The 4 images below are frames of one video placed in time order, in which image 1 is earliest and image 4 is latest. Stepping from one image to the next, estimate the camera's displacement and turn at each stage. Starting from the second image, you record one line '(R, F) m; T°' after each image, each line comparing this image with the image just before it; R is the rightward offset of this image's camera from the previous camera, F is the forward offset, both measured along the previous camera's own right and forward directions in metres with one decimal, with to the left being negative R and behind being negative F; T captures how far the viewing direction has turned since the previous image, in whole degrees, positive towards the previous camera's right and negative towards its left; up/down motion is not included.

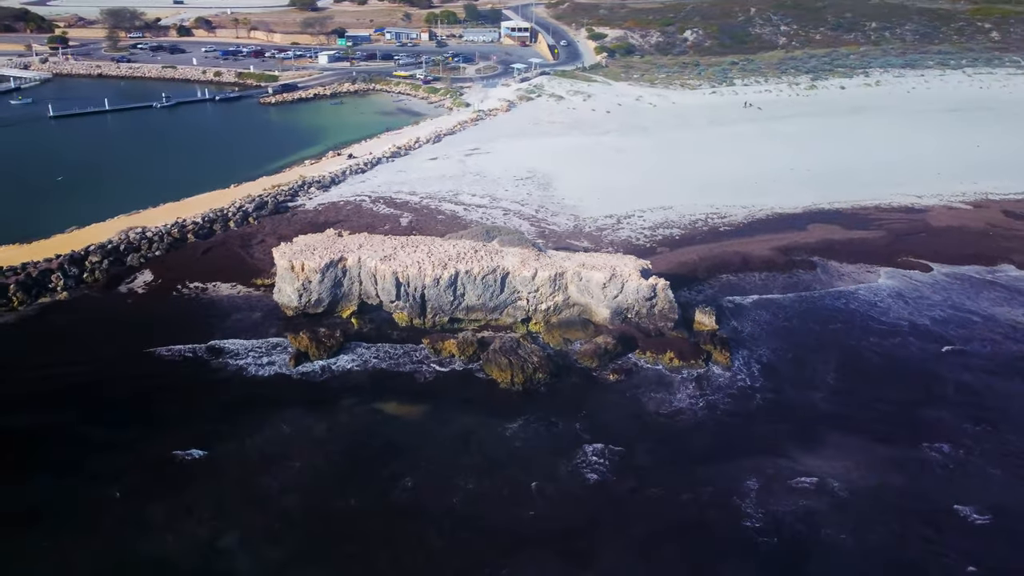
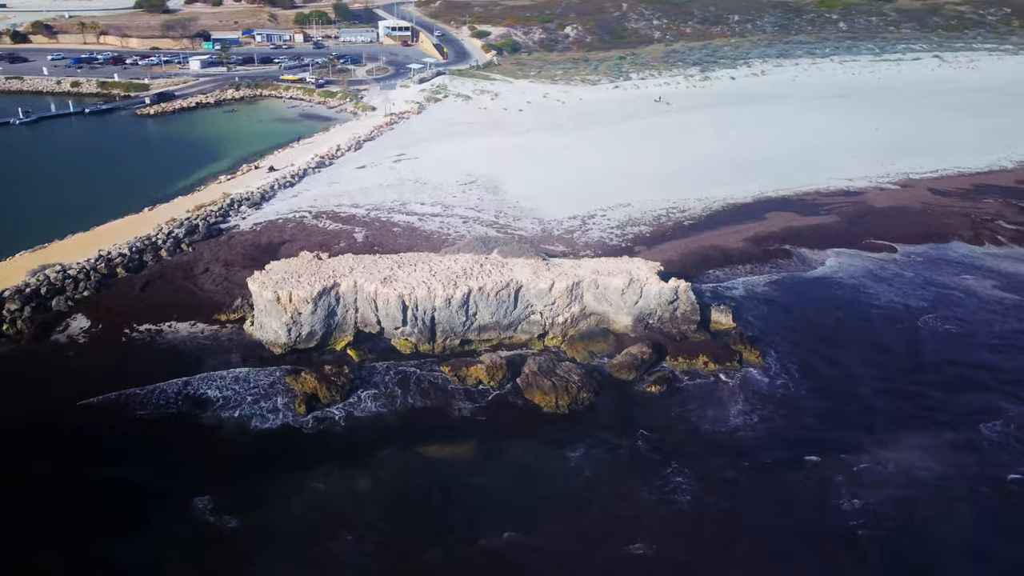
(-3.6, +1.8) m; +10°
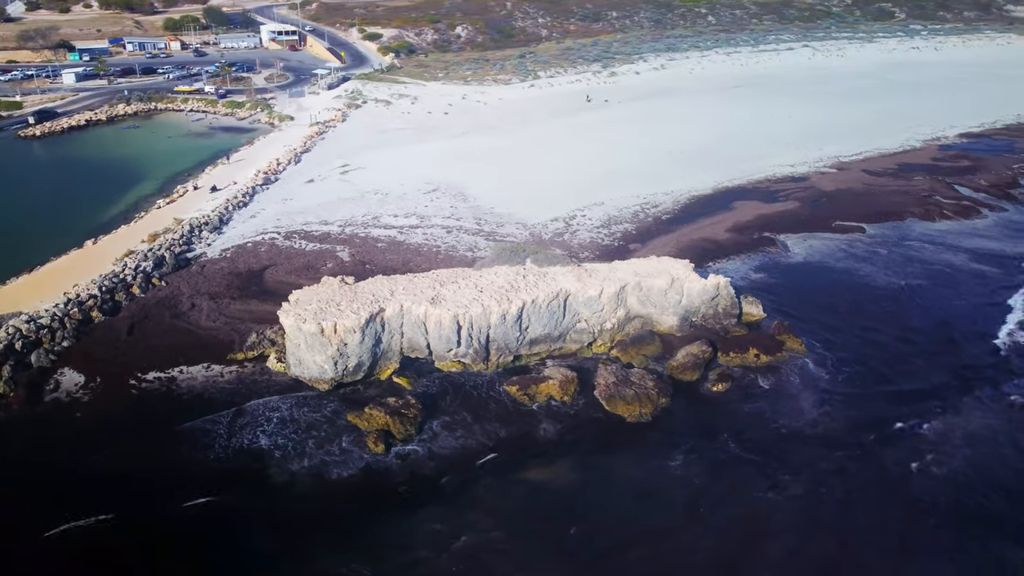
(-4.1, +1.0) m; +10°
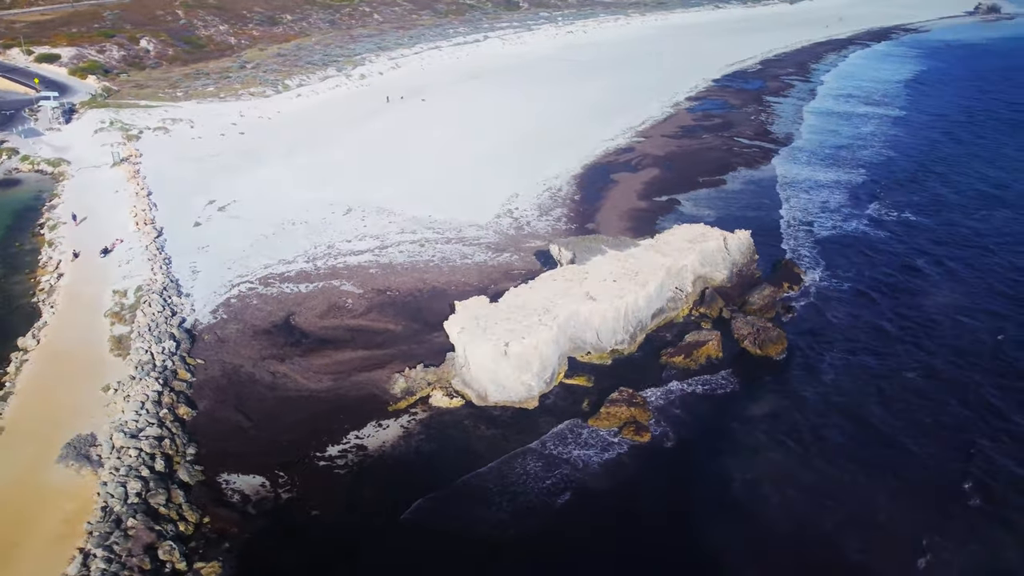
(-11.1, +2.1) m; +27°
